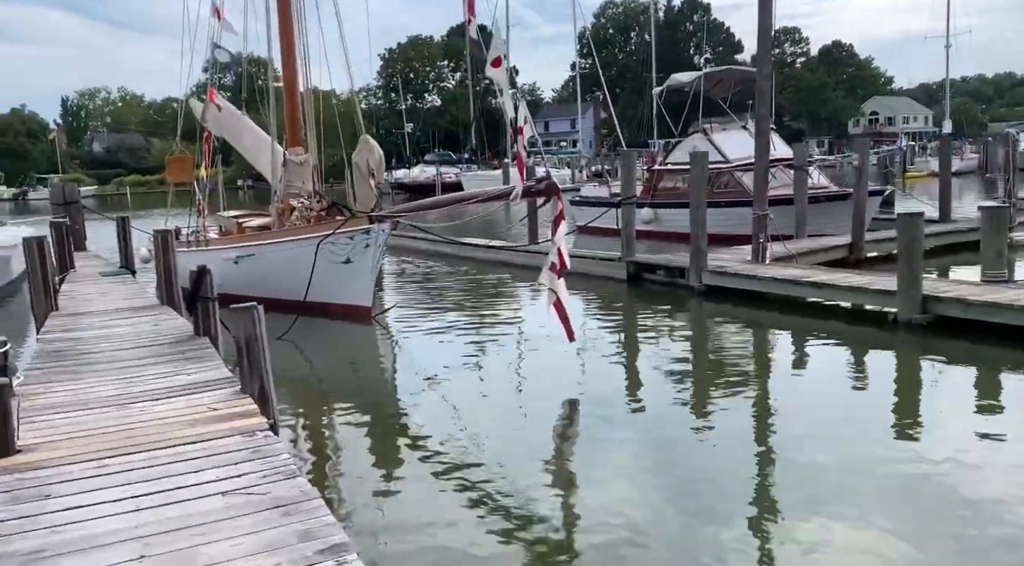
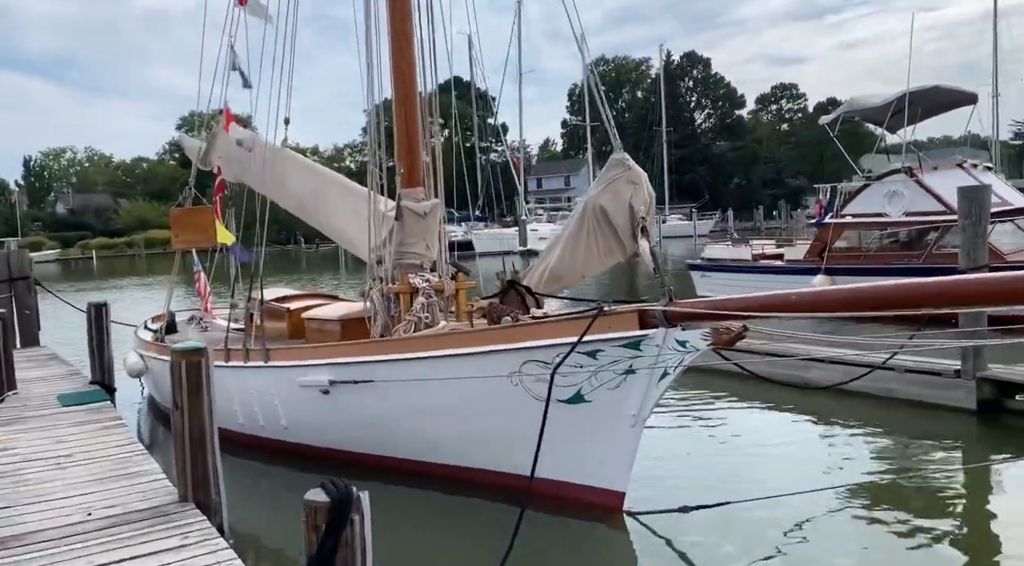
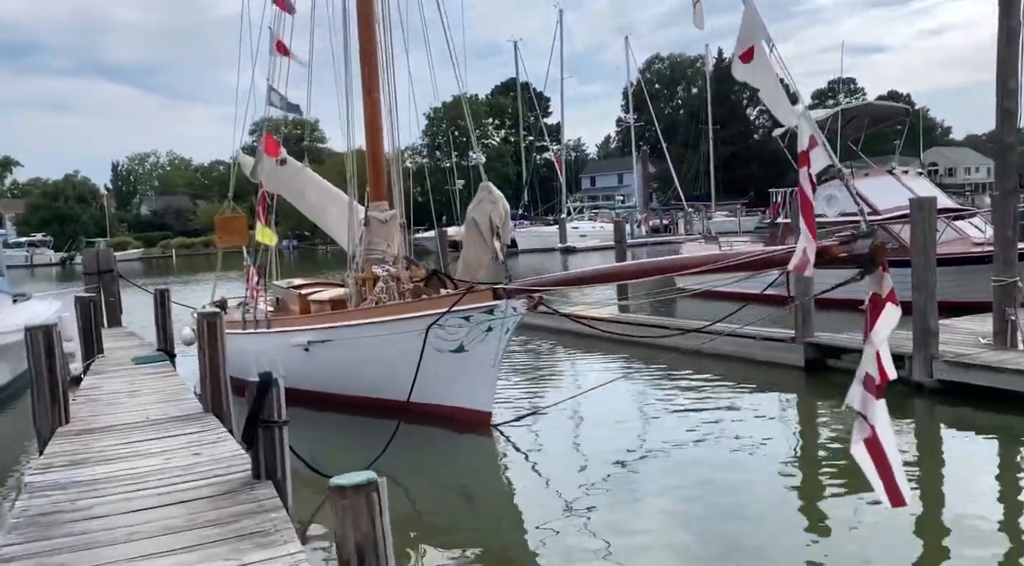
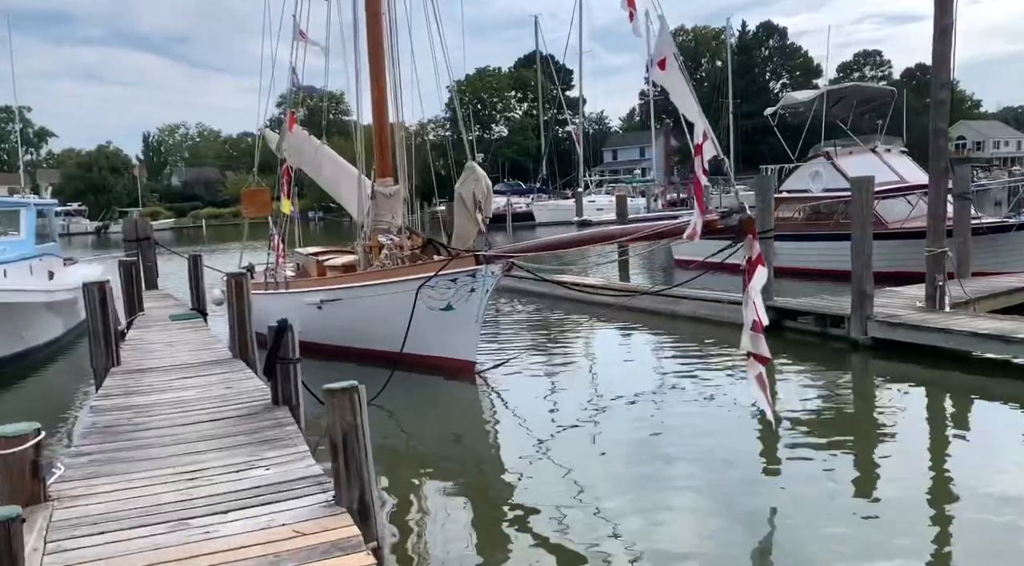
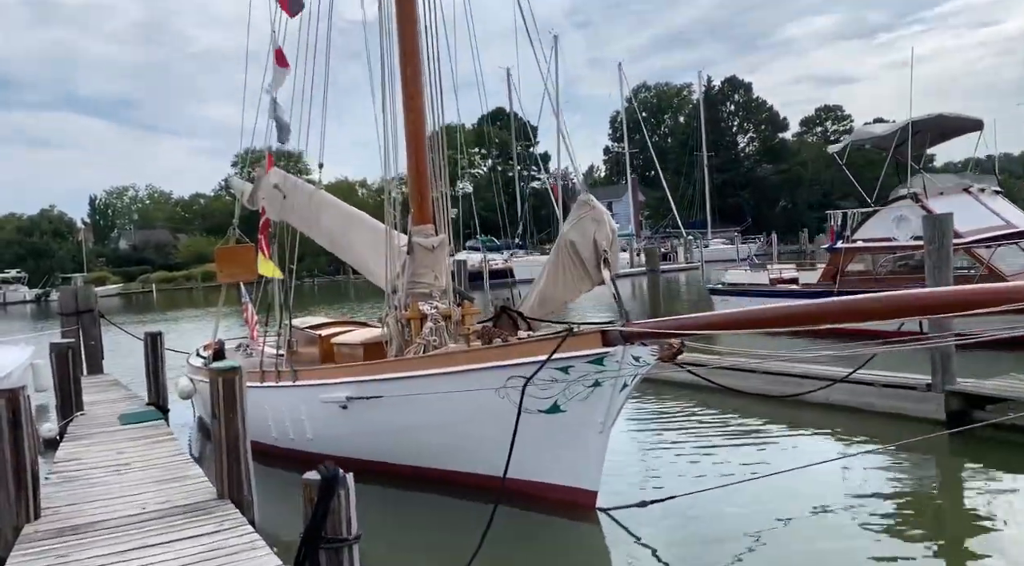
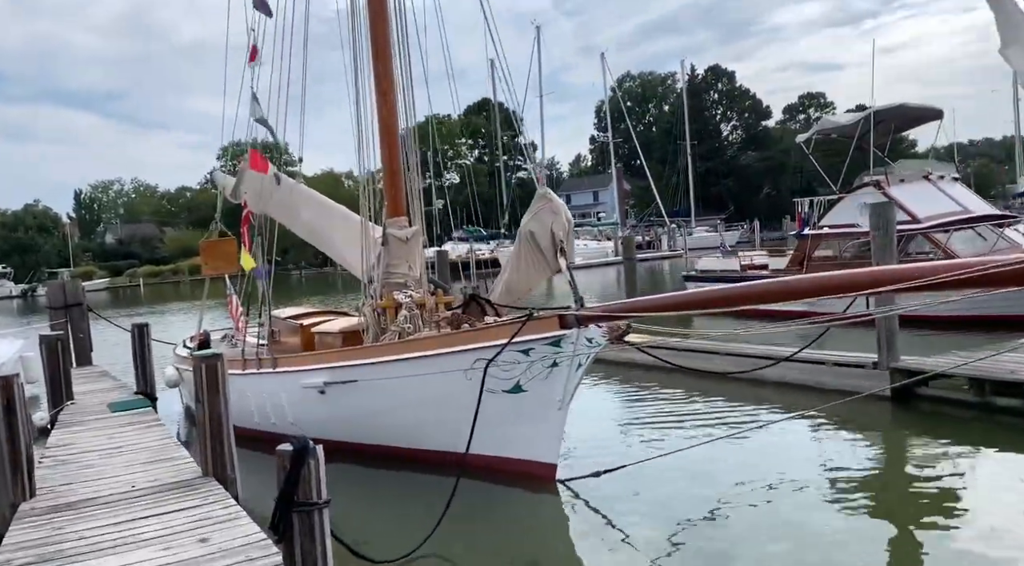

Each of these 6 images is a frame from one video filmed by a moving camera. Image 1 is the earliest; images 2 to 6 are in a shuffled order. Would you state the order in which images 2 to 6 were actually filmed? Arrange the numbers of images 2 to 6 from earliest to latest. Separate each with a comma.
4, 3, 6, 5, 2
